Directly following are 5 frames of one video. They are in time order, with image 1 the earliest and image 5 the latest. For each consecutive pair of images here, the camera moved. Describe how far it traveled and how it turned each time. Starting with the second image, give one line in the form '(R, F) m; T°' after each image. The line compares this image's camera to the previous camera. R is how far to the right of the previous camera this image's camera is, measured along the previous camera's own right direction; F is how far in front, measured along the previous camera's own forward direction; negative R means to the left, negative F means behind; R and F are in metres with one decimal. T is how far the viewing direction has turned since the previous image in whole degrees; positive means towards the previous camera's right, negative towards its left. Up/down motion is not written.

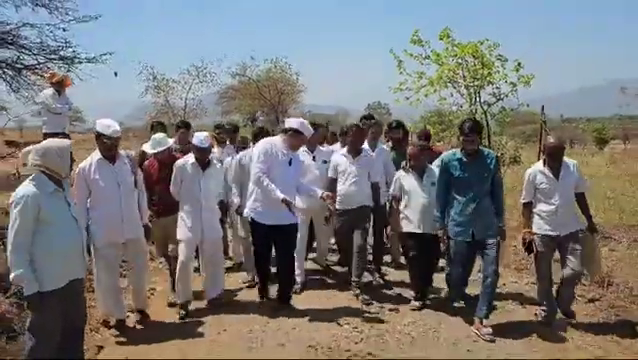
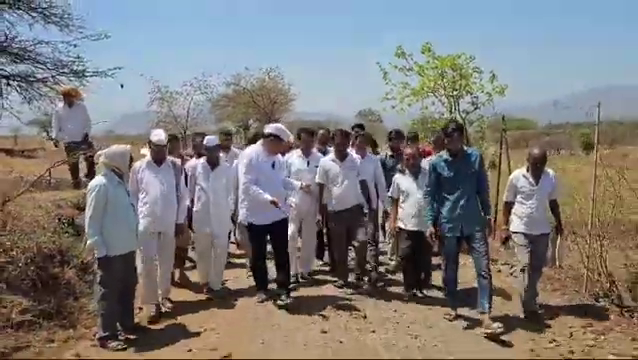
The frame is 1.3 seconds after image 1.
(+0.1, -1.4) m; 0°
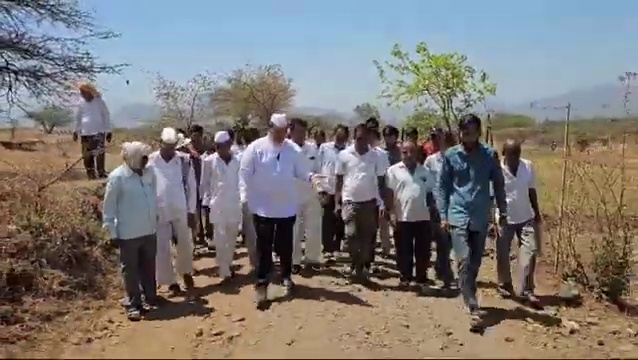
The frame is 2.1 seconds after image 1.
(0.0, -0.7) m; 0°
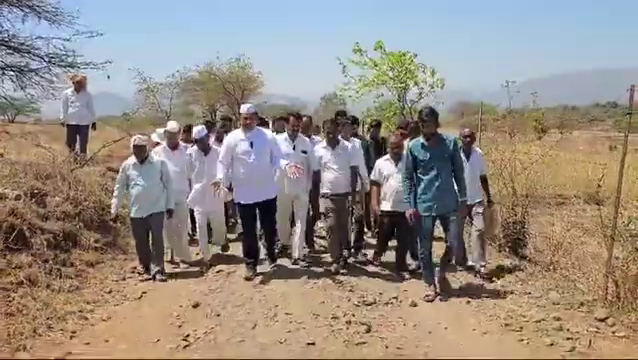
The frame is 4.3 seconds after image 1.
(0.0, -2.0) m; +3°
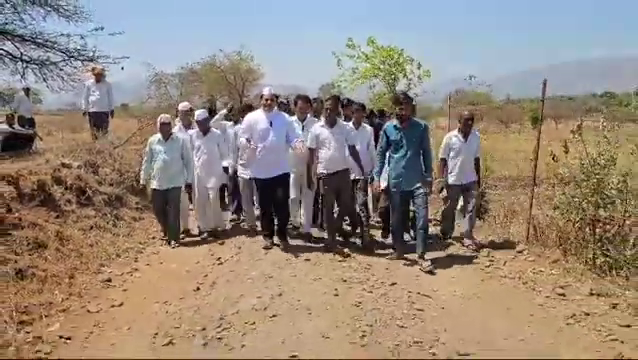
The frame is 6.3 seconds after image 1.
(+0.1, -1.9) m; 0°
